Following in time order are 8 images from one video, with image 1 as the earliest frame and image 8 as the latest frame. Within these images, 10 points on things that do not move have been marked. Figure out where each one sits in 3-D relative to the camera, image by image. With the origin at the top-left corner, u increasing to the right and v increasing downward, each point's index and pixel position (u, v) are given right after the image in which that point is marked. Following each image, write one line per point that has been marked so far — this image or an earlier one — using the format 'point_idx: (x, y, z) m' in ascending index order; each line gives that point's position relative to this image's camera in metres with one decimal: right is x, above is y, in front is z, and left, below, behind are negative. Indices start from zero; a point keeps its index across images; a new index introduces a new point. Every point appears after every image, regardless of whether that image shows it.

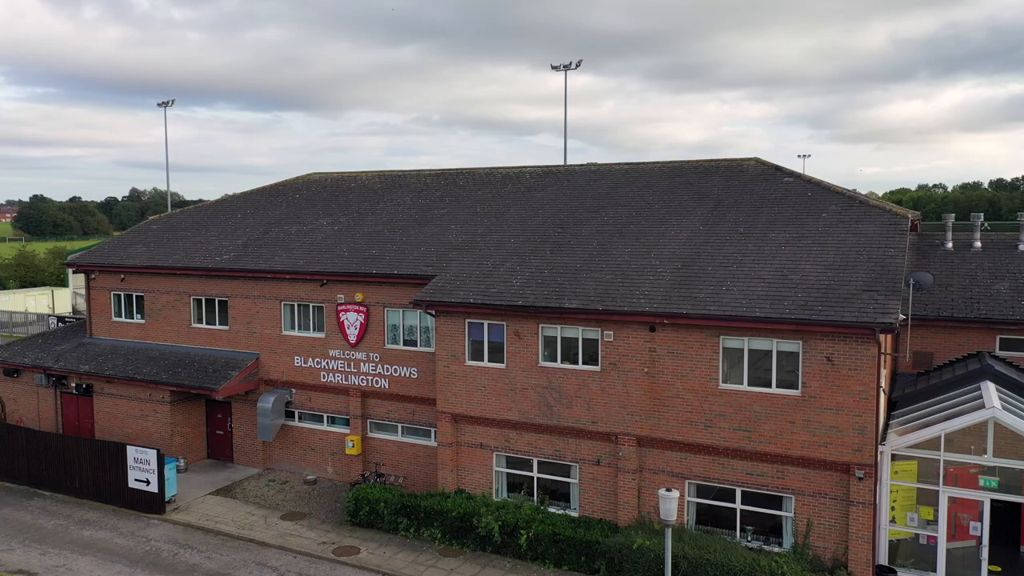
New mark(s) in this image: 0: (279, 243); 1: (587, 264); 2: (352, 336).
0: (-11.4, +2.2, +20.0) m
1: (+2.9, +0.9, +15.6) m
2: (-7.0, -2.2, +17.9) m
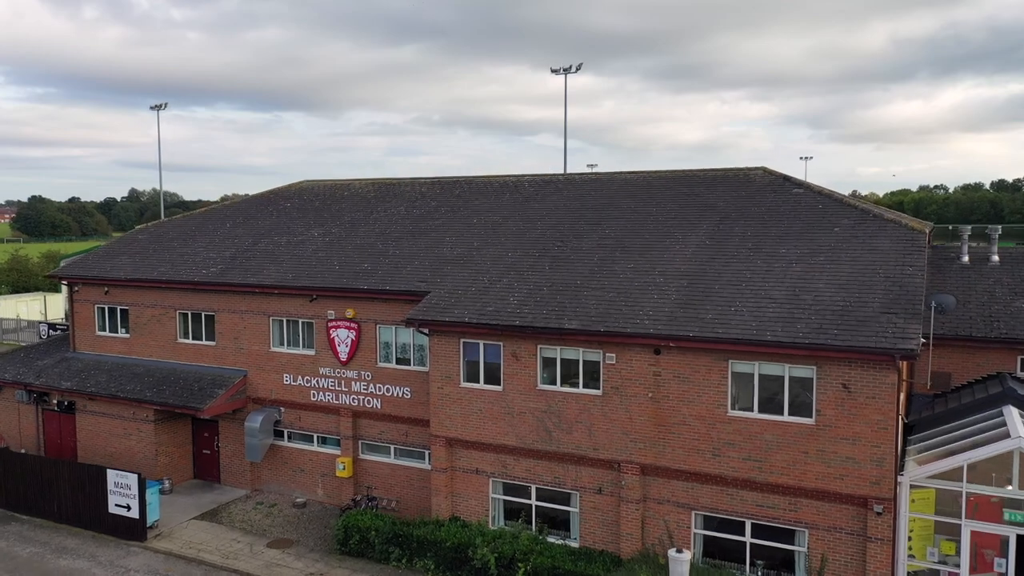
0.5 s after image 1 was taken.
0: (-11.5, +1.5, +19.3) m
1: (+2.8, +0.3, +14.8) m
2: (-7.1, -2.8, +17.2) m
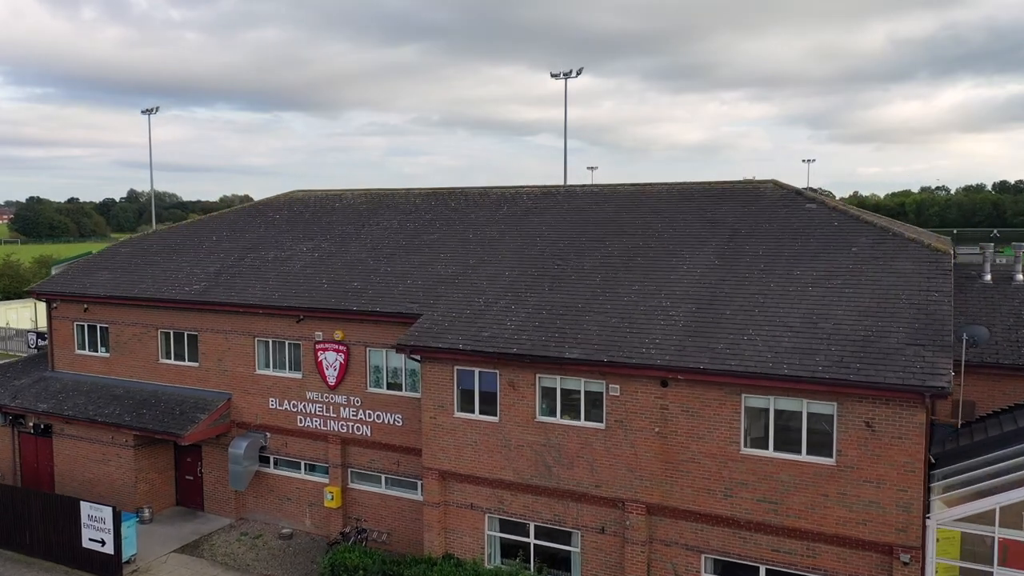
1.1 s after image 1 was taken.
0: (-11.6, +0.7, +18.4) m
1: (+2.7, -0.6, +14.0) m
2: (-7.2, -3.6, +16.3) m
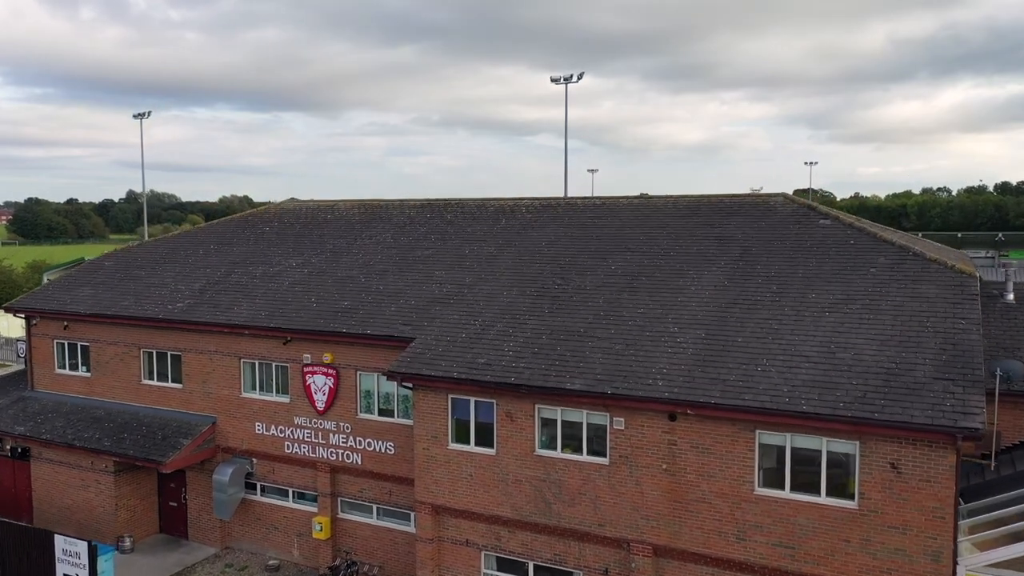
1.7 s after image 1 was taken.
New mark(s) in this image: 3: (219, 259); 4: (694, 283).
0: (-11.7, 0.0, +17.6) m
1: (+2.6, -1.3, +13.2) m
2: (-7.3, -4.4, +15.5) m
3: (-14.1, +1.4, +19.6) m
4: (+6.2, +0.2, +14.0) m
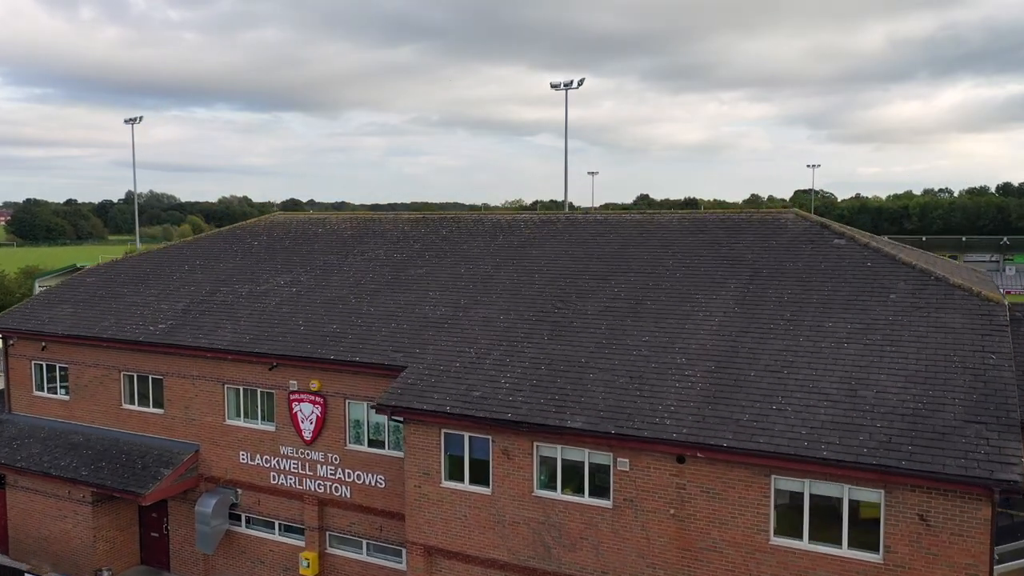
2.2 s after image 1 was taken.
0: (-11.8, -0.9, +16.8) m
1: (+2.5, -2.2, +12.4) m
2: (-7.4, -5.2, +14.7) m
3: (-14.2, +0.6, +18.8) m
4: (+6.2, -0.7, +13.2) m
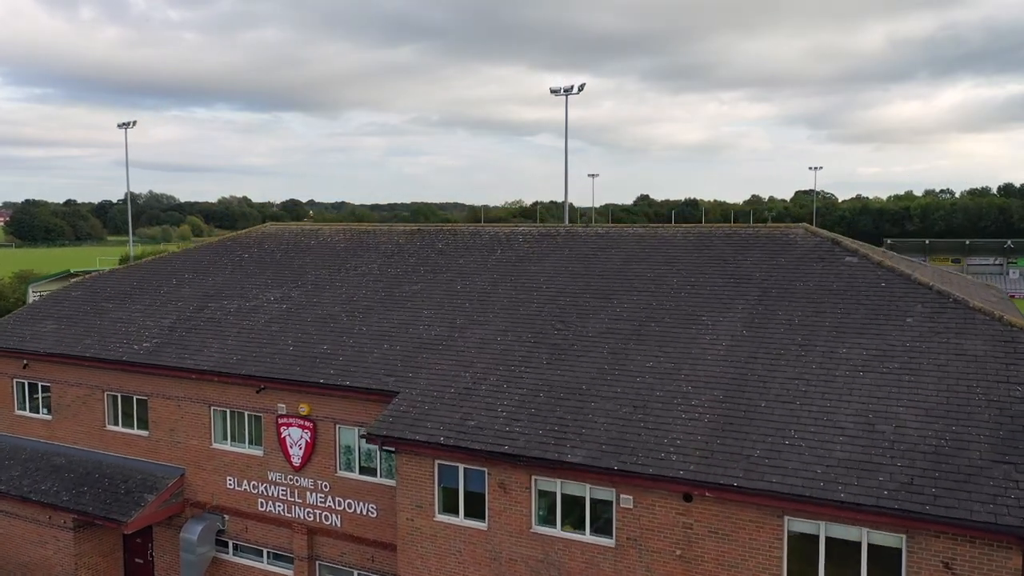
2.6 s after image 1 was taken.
0: (-11.9, -1.6, +16.2) m
1: (+2.4, -2.8, +11.8) m
2: (-7.5, -5.9, +14.1) m
3: (-14.3, -0.1, +18.2) m
4: (+6.1, -1.4, +12.6) m
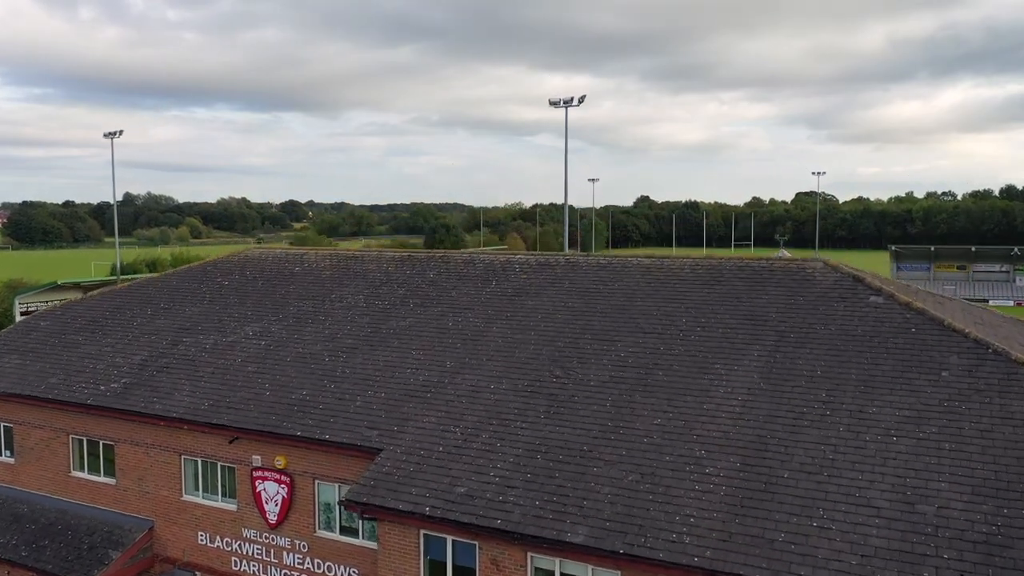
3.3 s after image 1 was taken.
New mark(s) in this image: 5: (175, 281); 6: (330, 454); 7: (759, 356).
0: (-12.1, -2.9, +15.0) m
1: (+2.3, -4.2, +10.6) m
2: (-7.6, -7.2, +13.0) m
3: (-14.4, -1.4, +17.0) m
4: (+5.9, -2.7, +11.4) m
5: (-16.1, +0.3, +19.4) m
6: (-5.5, -5.0, +12.3) m
7: (+7.3, -2.0, +11.9) m
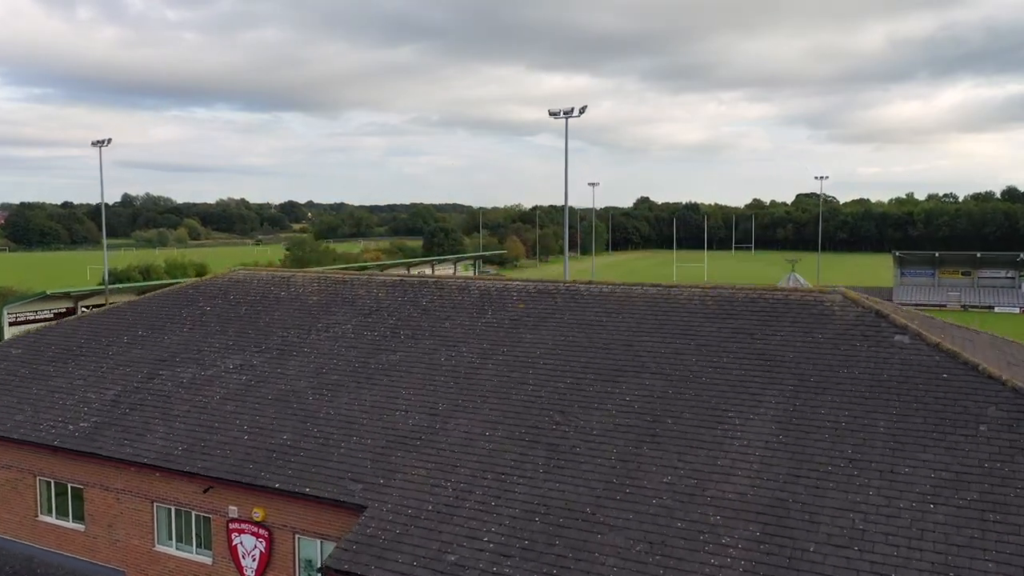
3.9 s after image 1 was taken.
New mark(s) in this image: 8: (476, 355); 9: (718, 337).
0: (-12.2, -4.0, +14.1) m
1: (+2.2, -5.3, +9.7) m
2: (-7.8, -8.4, +12.0) m
3: (-14.5, -2.6, +16.1) m
4: (+5.8, -3.8, +10.5) m
5: (-16.2, -0.8, +18.4) m
6: (-5.6, -6.1, +11.3) m
7: (+7.1, -3.1, +11.0) m
8: (-1.2, -2.3, +13.6) m
9: (+6.5, -1.5, +12.8) m
